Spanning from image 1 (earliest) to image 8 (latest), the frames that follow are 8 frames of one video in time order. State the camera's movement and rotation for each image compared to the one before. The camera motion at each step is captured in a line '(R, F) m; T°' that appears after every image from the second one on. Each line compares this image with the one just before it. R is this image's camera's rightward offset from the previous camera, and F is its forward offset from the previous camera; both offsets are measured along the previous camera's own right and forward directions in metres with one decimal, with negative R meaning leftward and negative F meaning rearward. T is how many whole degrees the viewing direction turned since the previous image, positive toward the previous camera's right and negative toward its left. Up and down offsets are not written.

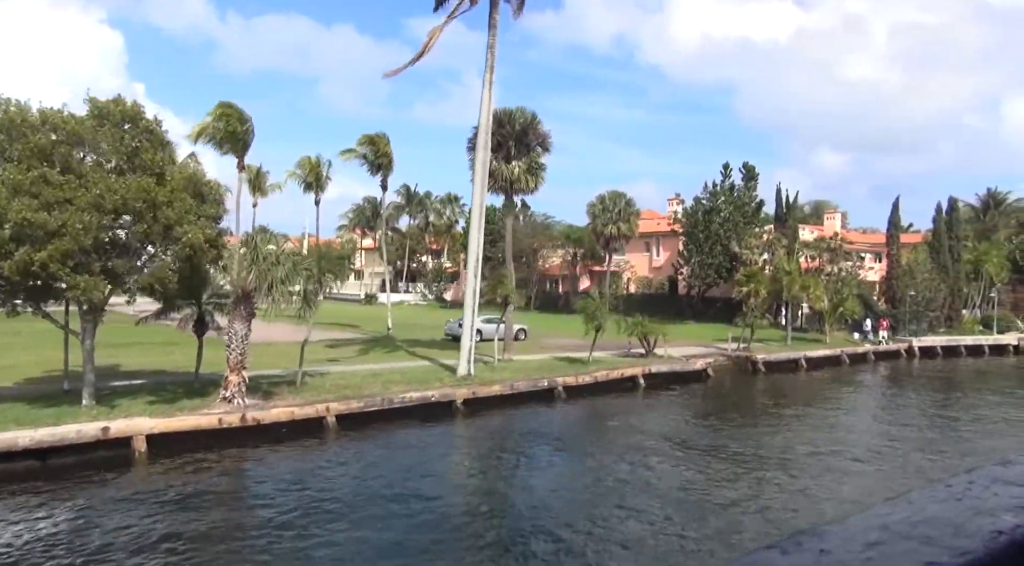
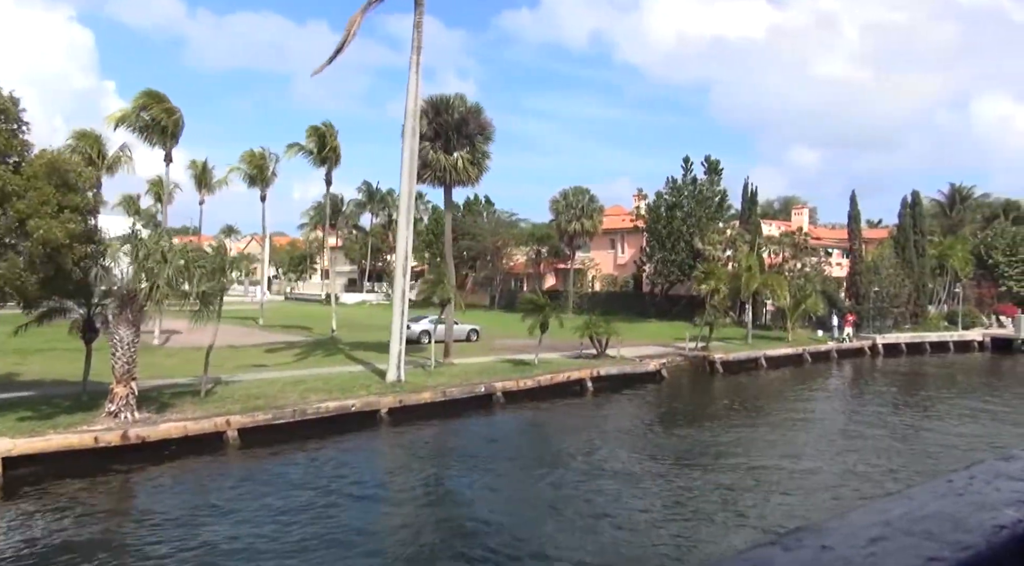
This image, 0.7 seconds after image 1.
(+1.1, +1.4) m; +2°
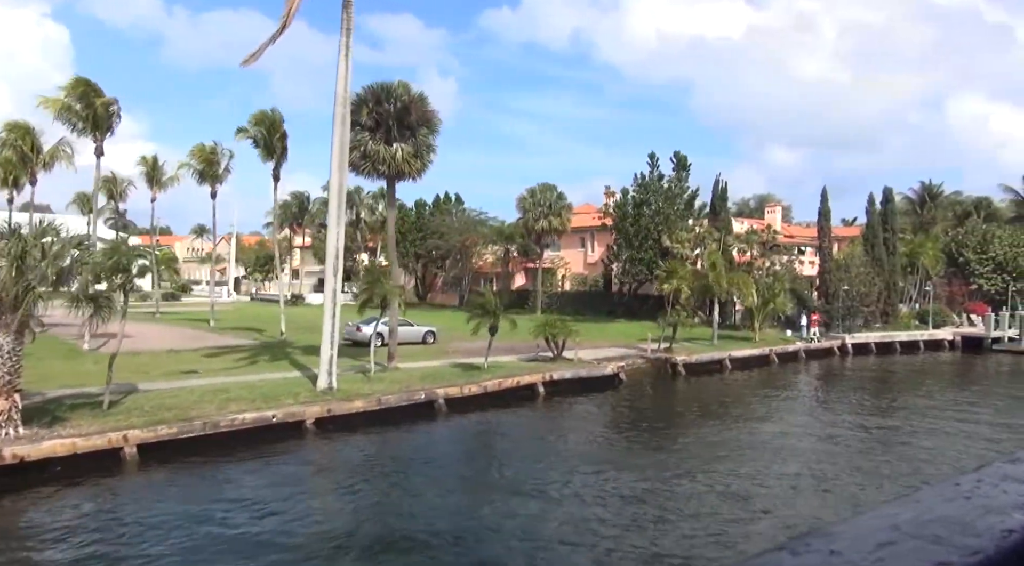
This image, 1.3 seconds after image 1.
(+1.0, +1.2) m; +1°
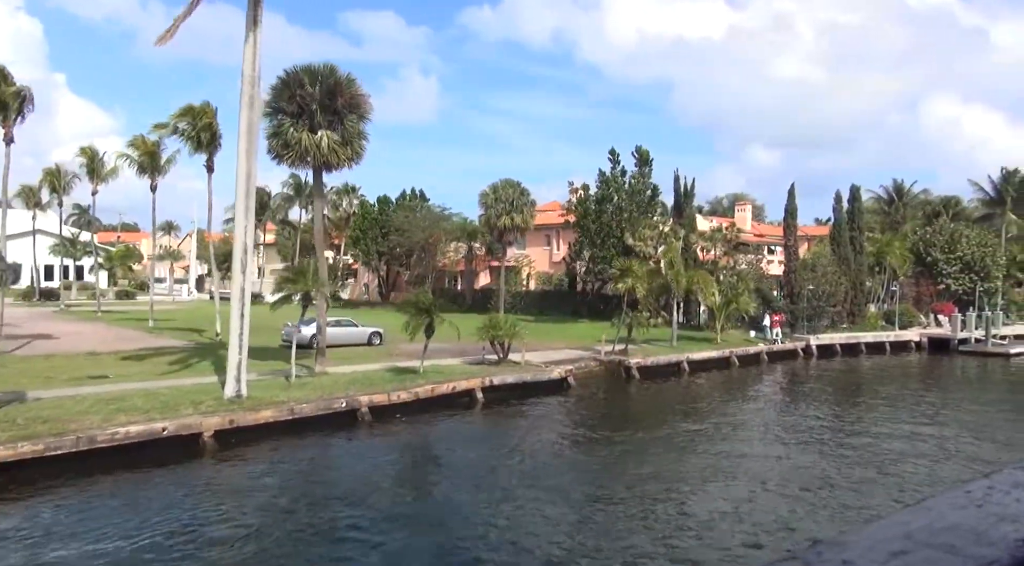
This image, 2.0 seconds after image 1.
(+1.2, +1.4) m; +1°
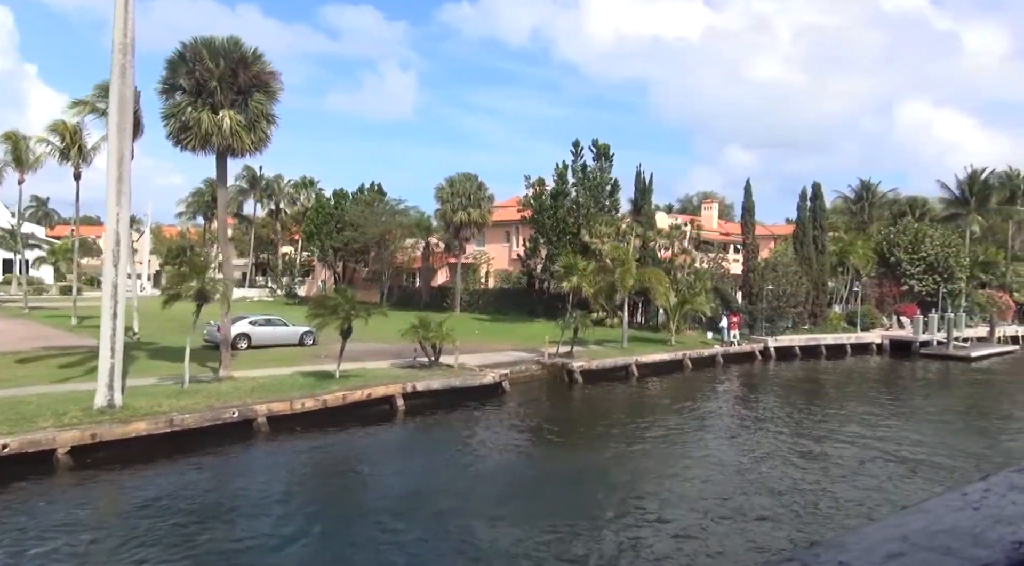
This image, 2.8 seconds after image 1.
(+1.3, +1.6) m; +2°
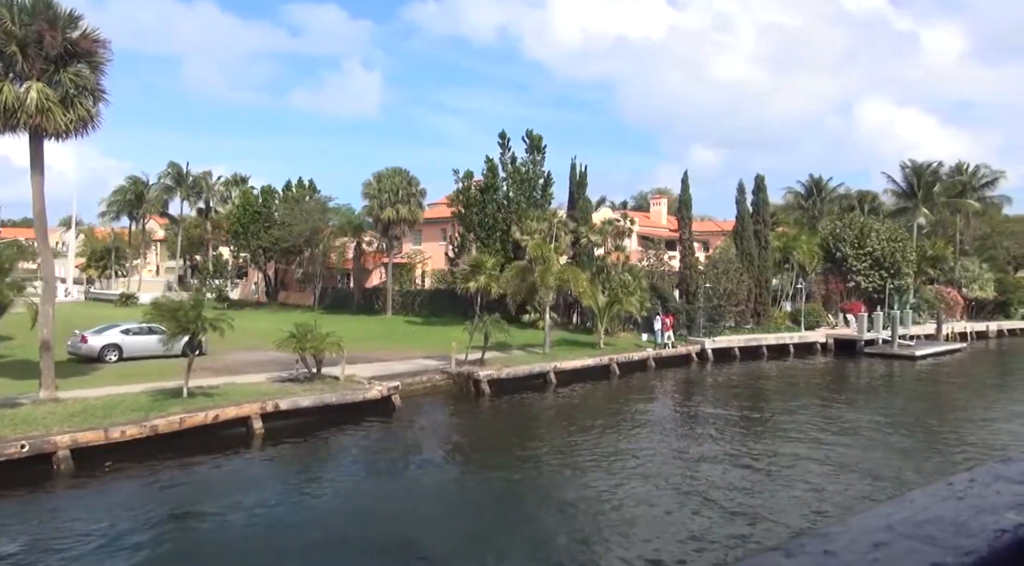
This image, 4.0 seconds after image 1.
(+2.0, +2.4) m; +2°
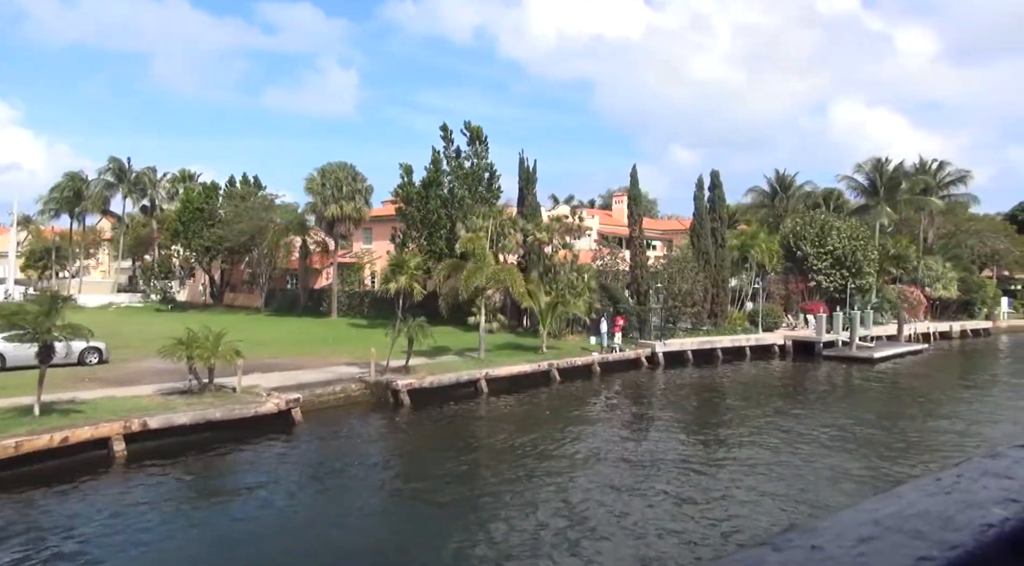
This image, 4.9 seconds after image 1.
(+1.5, +1.8) m; +2°
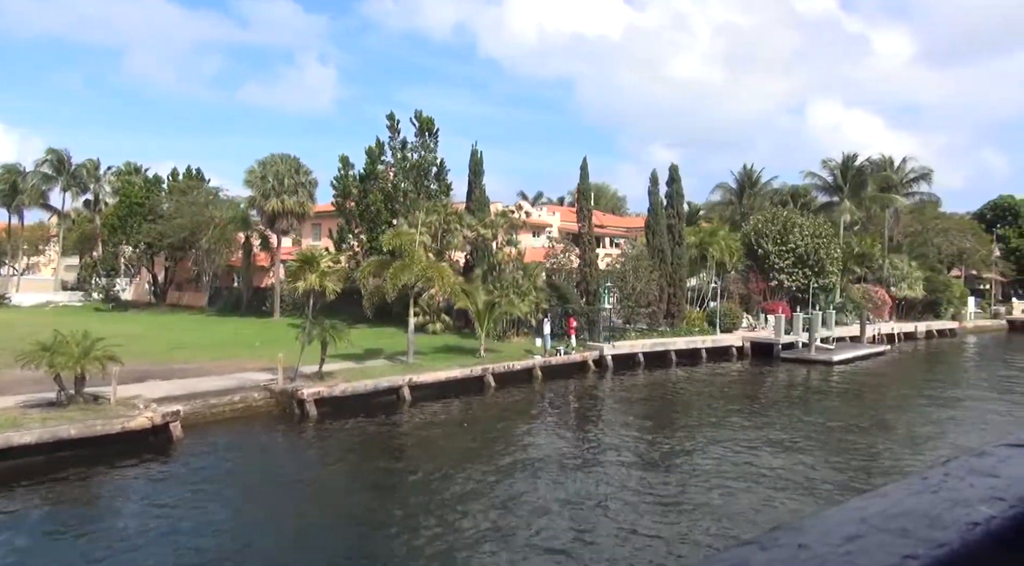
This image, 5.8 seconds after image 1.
(+1.5, +1.8) m; +2°
